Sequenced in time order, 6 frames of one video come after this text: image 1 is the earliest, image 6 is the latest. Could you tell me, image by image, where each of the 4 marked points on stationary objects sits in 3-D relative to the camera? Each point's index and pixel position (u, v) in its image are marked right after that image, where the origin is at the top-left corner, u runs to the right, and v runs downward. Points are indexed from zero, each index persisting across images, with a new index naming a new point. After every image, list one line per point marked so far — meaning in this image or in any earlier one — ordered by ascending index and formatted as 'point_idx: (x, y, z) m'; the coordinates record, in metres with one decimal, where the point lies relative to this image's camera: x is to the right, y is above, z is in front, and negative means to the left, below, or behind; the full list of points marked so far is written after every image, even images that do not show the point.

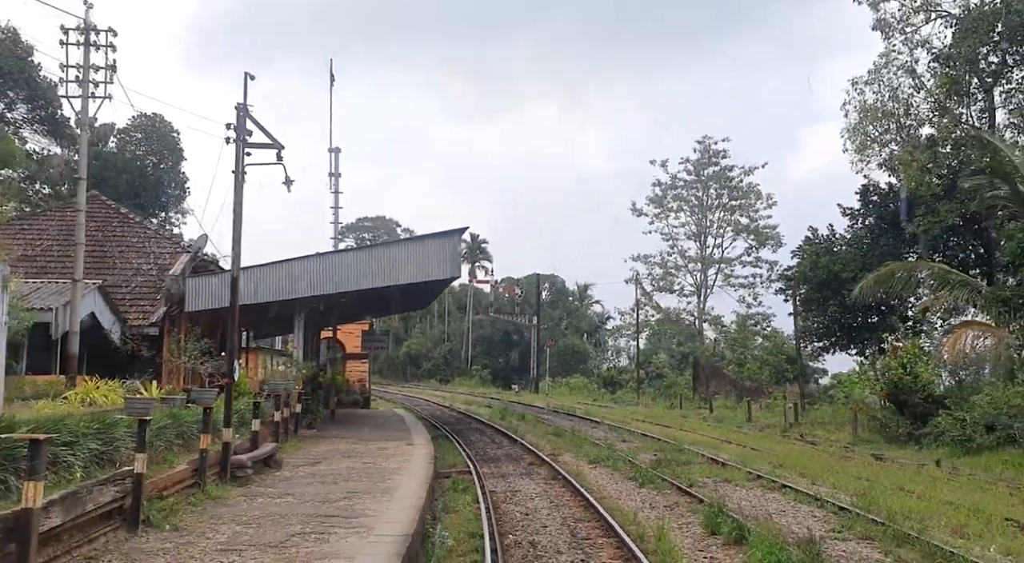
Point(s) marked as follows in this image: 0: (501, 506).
0: (-0.1, -3.2, +12.4) m
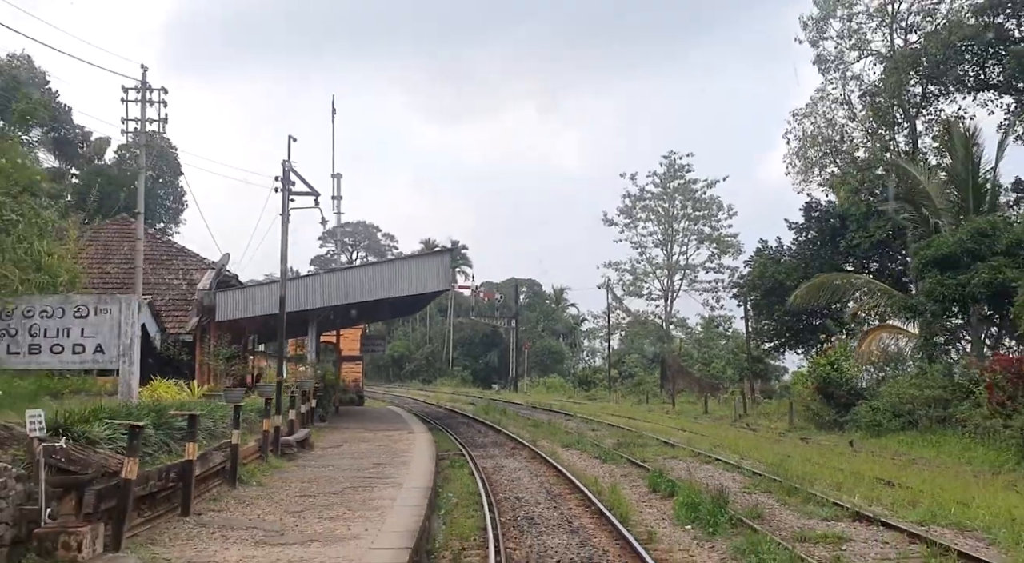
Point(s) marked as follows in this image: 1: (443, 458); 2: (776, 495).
0: (-0.4, -3.6, +15.5) m
1: (-1.4, -3.6, +17.3) m
2: (+3.9, -3.1, +12.4) m
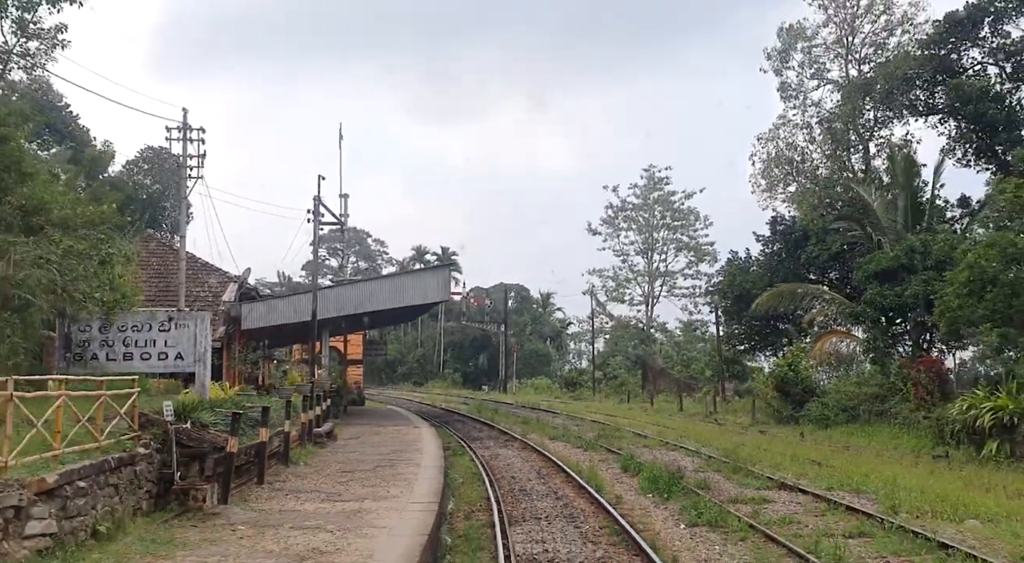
0: (-0.5, -3.9, +18.3) m
1: (-1.6, -3.9, +20.1) m
2: (+3.8, -3.4, +15.2) m
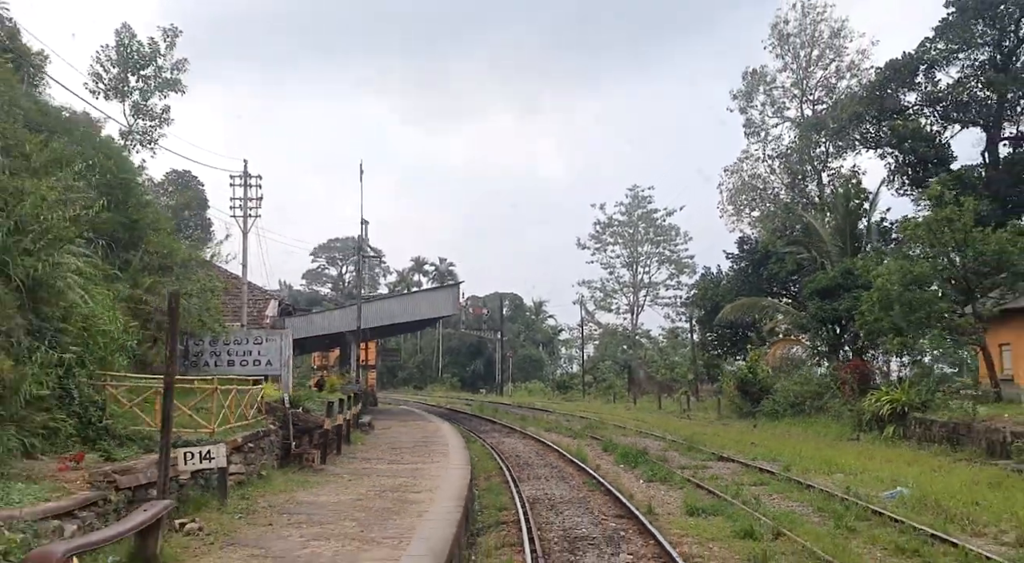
0: (-0.4, -4.4, +22.8) m
1: (-1.5, -4.5, +24.6) m
2: (+3.9, -3.9, +19.8) m
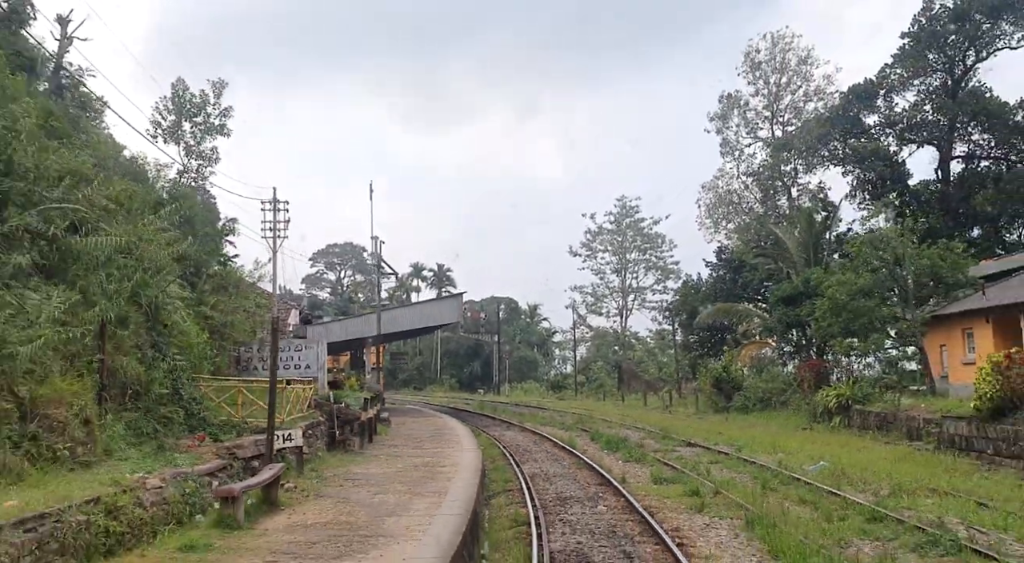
0: (-0.4, -4.8, +26.1) m
1: (-1.5, -4.9, +27.9) m
2: (+3.9, -4.3, +23.2) m
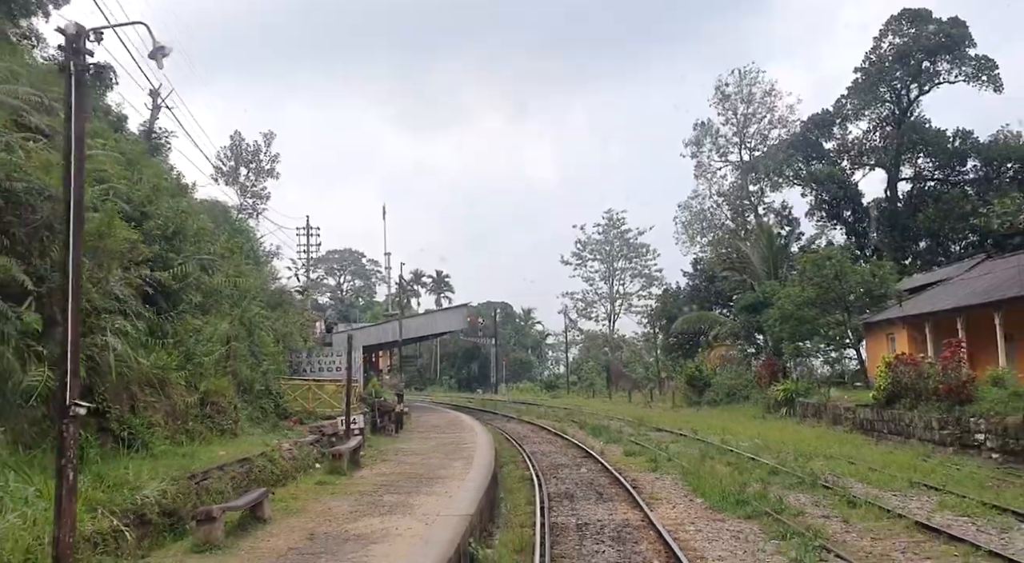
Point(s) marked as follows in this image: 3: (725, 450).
0: (-0.4, -5.3, +30.9) m
1: (-1.5, -5.4, +32.7) m
2: (+4.0, -4.8, +28.0) m
3: (+4.9, -3.8, +19.3) m
